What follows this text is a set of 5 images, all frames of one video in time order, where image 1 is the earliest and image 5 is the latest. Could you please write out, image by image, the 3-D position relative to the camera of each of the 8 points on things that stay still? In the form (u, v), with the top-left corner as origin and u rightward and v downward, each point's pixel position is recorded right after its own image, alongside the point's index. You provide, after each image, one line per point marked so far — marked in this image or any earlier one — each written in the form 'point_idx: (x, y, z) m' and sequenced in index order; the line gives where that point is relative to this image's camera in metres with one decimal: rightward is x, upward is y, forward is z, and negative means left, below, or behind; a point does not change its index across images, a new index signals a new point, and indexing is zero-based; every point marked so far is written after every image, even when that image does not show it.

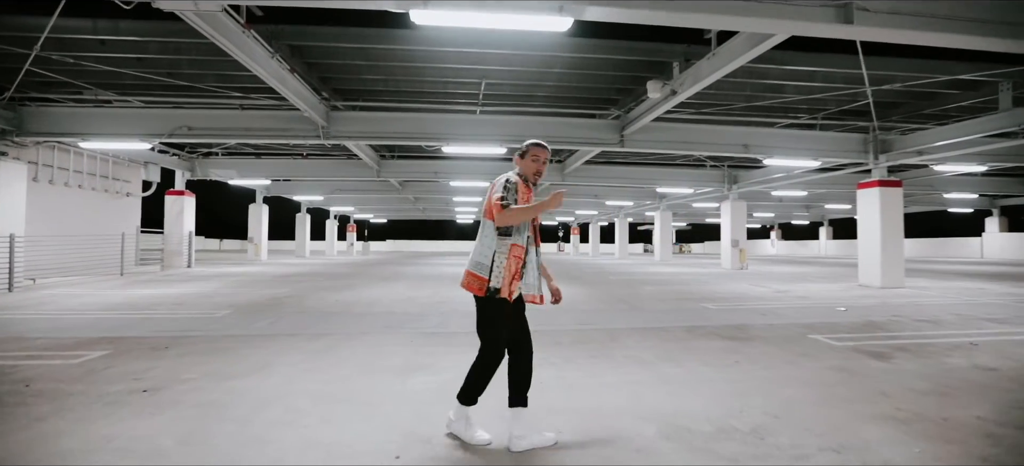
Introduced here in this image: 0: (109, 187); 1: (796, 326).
0: (-10.5, +1.2, +13.6) m
1: (+3.4, -1.1, +6.3) m
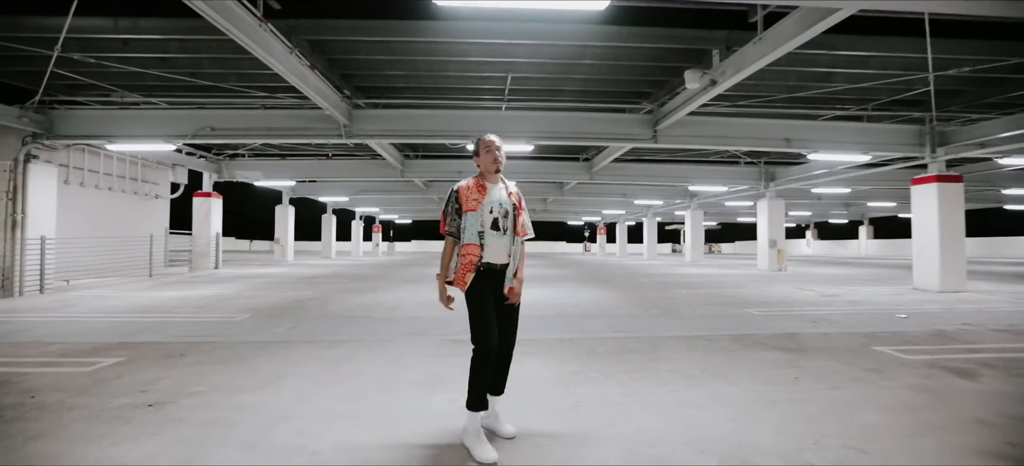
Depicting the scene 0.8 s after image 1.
0: (-9.8, +1.2, +13.7) m
1: (+3.8, -1.1, +5.7) m
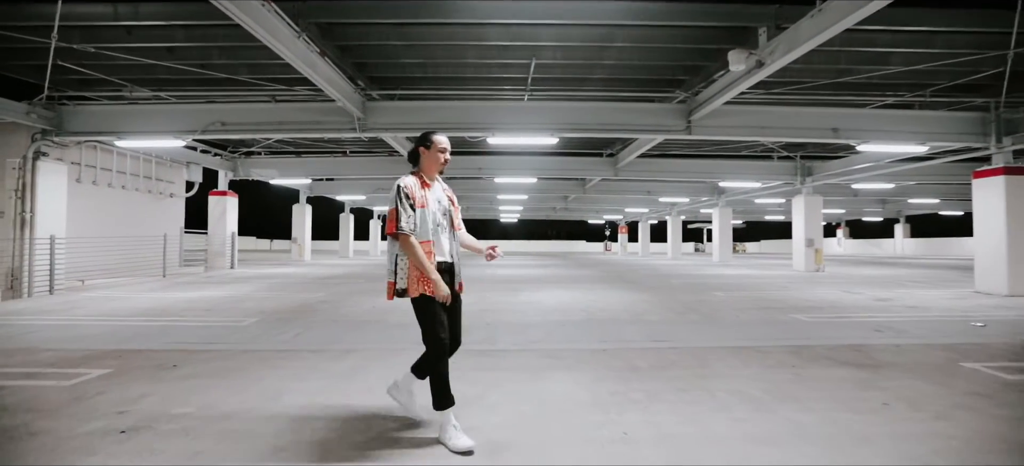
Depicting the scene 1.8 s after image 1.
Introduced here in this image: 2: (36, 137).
0: (-9.3, +1.2, +13.5) m
1: (+4.0, -1.1, +5.0) m
2: (-8.8, +1.8, +9.8) m
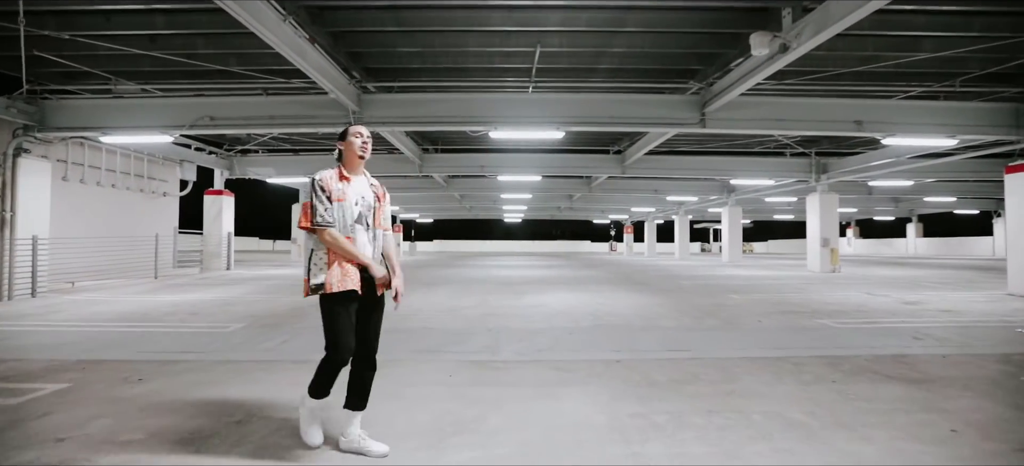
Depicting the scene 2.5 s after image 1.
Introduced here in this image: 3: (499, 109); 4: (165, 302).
0: (-9.2, +1.2, +13.0) m
1: (+4.1, -1.1, +4.5) m
2: (-8.8, +1.8, +9.3) m
3: (-0.2, +2.2, +9.2) m
4: (-5.9, -1.2, +9.0) m
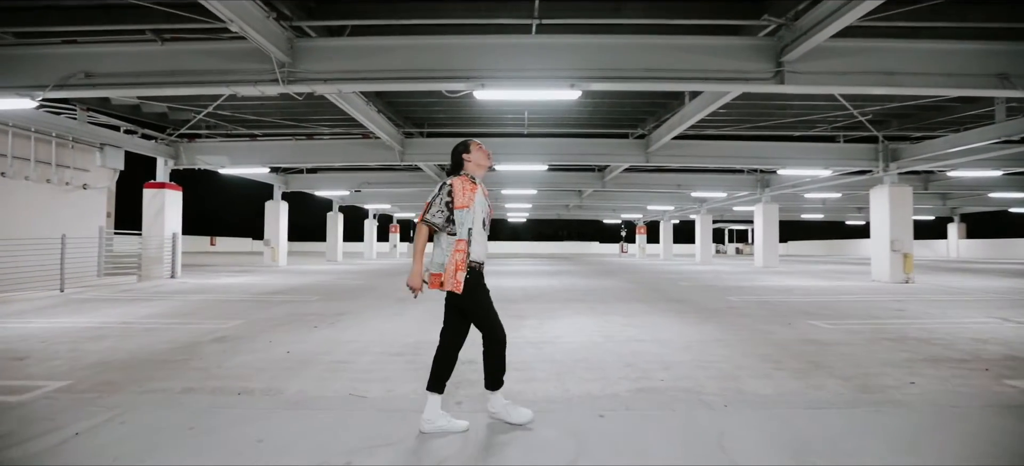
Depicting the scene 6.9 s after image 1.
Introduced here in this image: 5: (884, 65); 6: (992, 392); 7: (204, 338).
0: (-9.2, +1.1, +10.5) m
1: (+3.9, -1.1, +1.8) m
2: (-8.8, +1.8, +6.8) m
3: (-0.3, +2.1, +6.5) m
4: (-6.0, -1.2, +6.4) m
5: (+4.6, +2.1, +6.5) m
6: (+3.5, -1.2, +3.8) m
7: (-3.5, -1.2, +5.9) m
